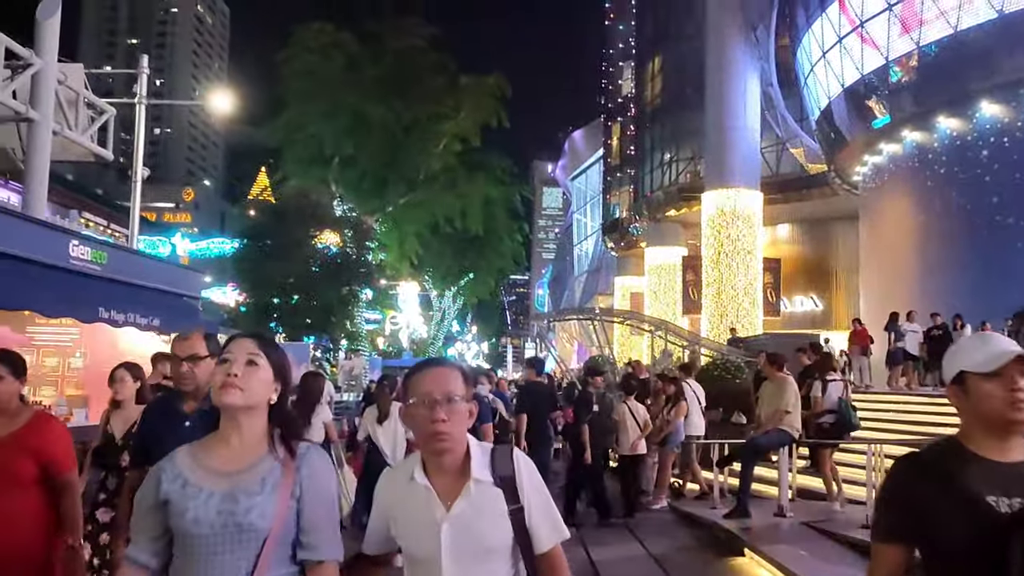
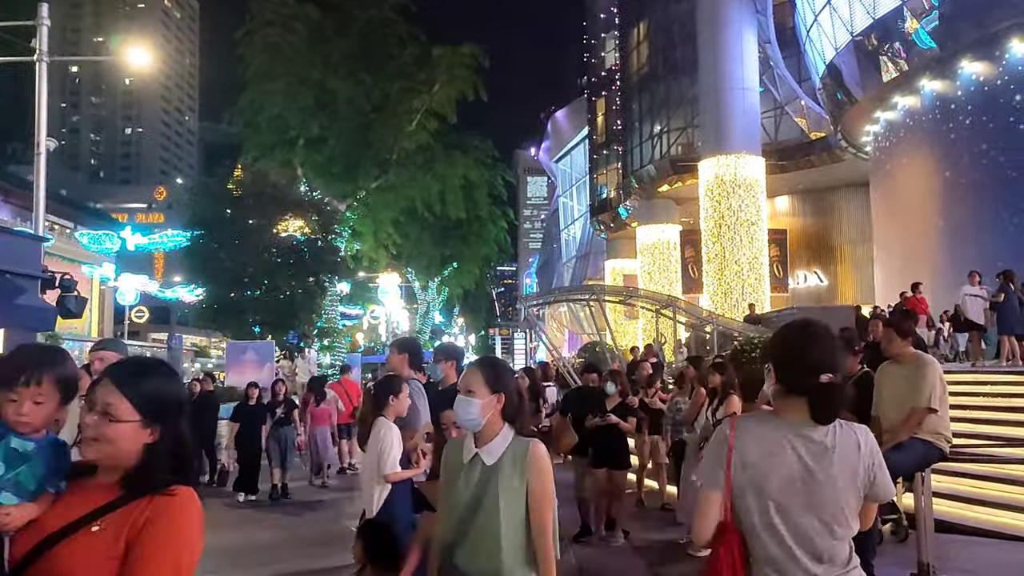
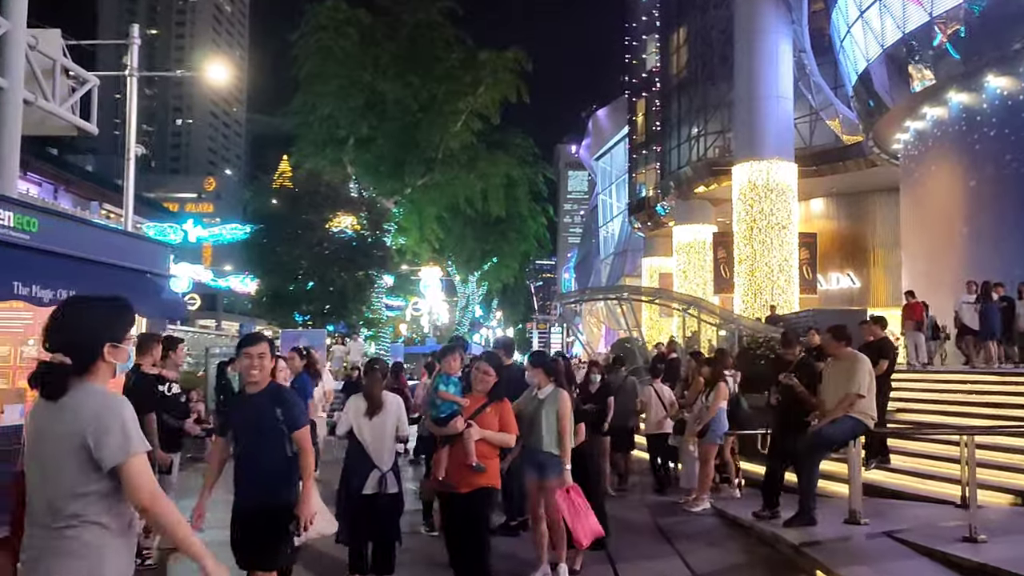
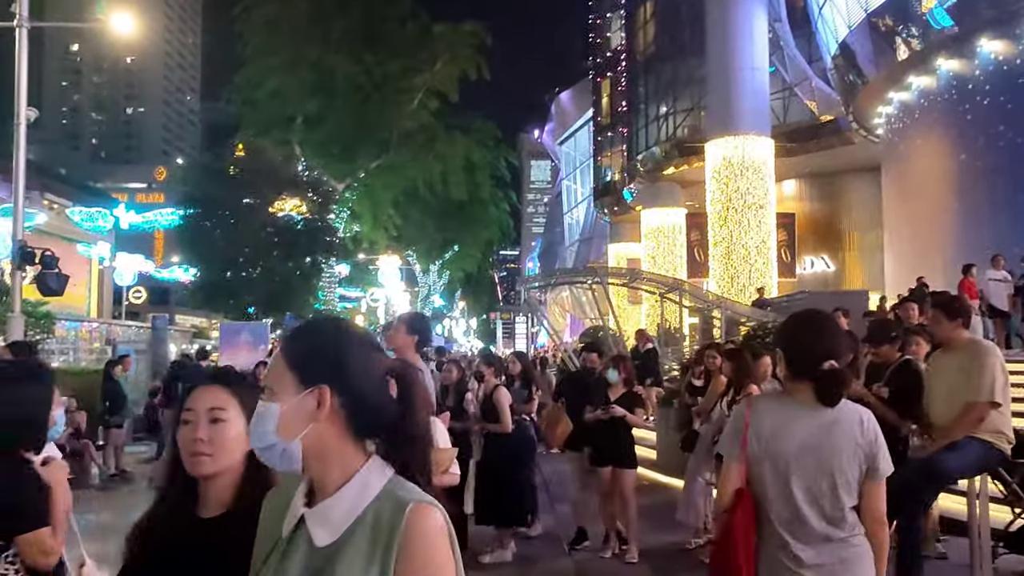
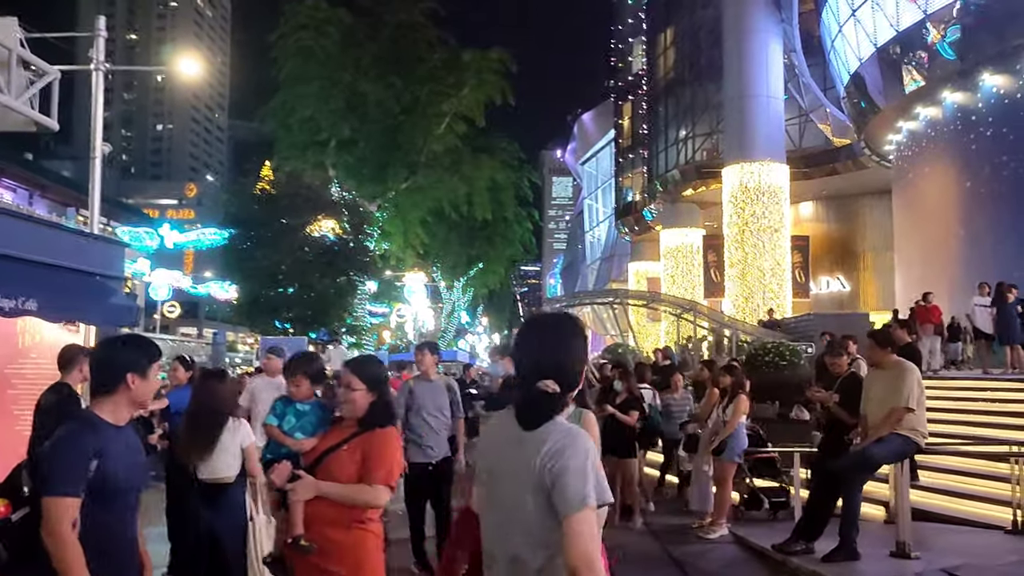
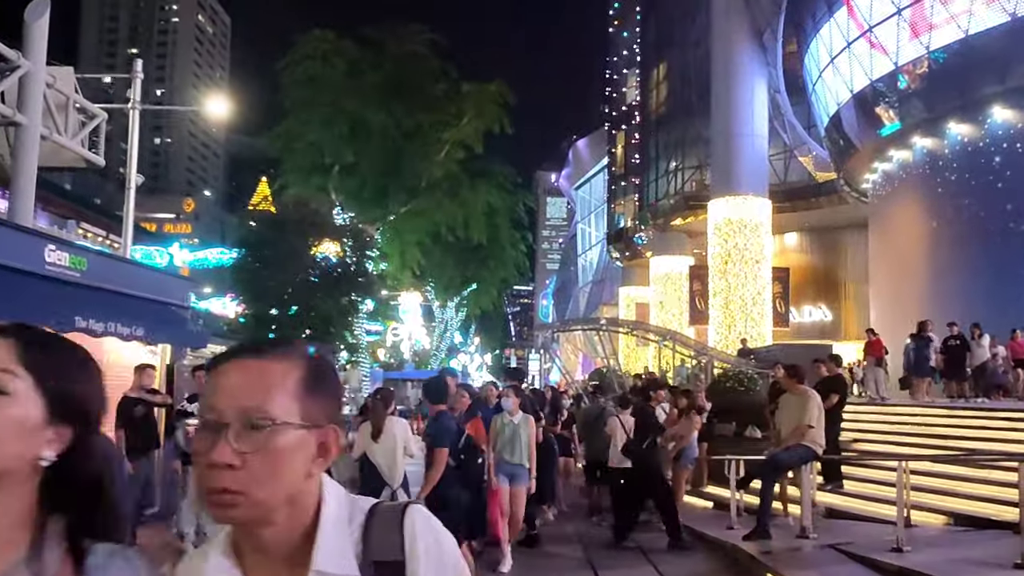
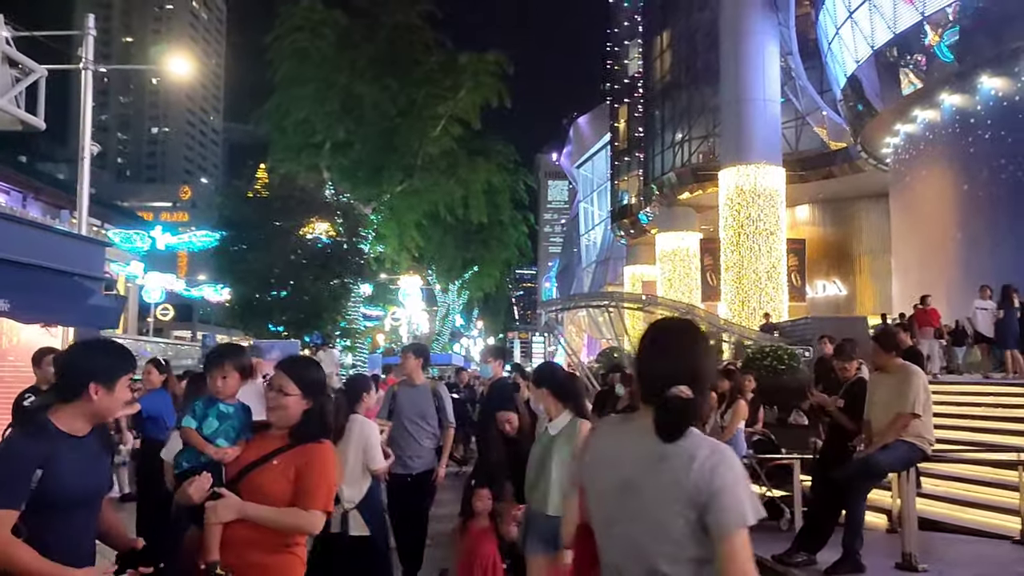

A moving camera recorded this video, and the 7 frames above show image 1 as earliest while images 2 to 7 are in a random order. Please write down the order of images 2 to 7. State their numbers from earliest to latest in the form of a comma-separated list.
6, 3, 5, 7, 2, 4
